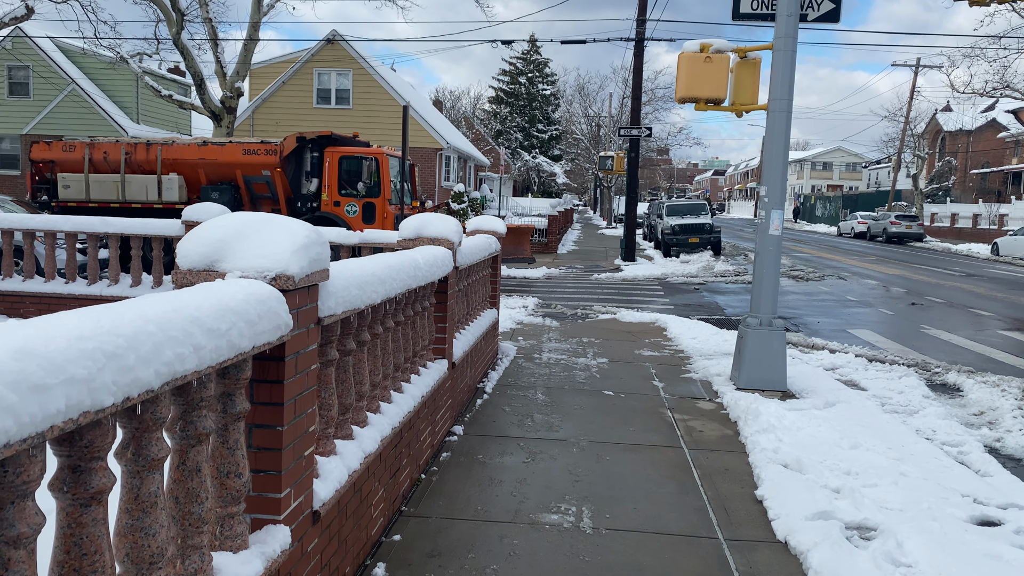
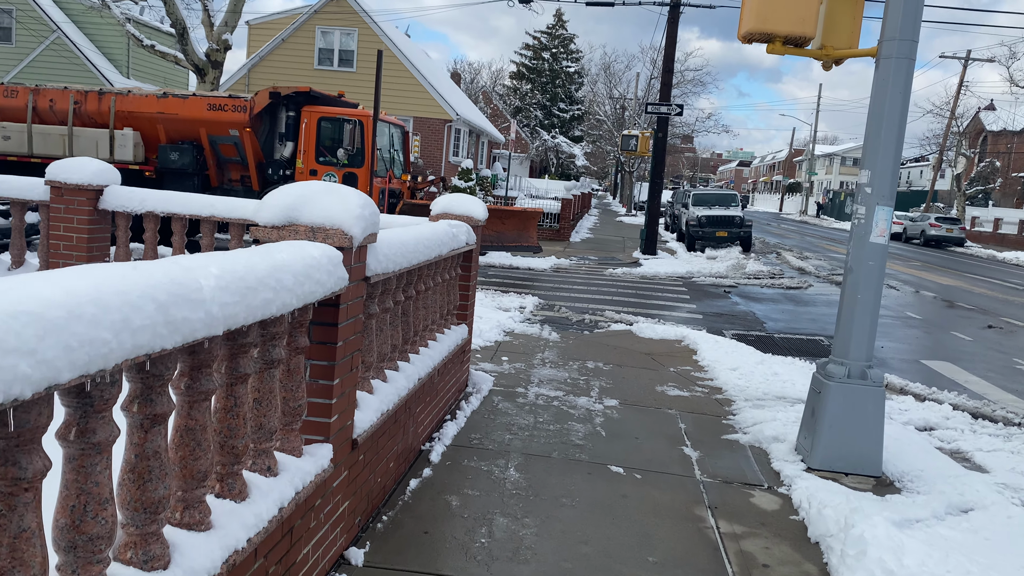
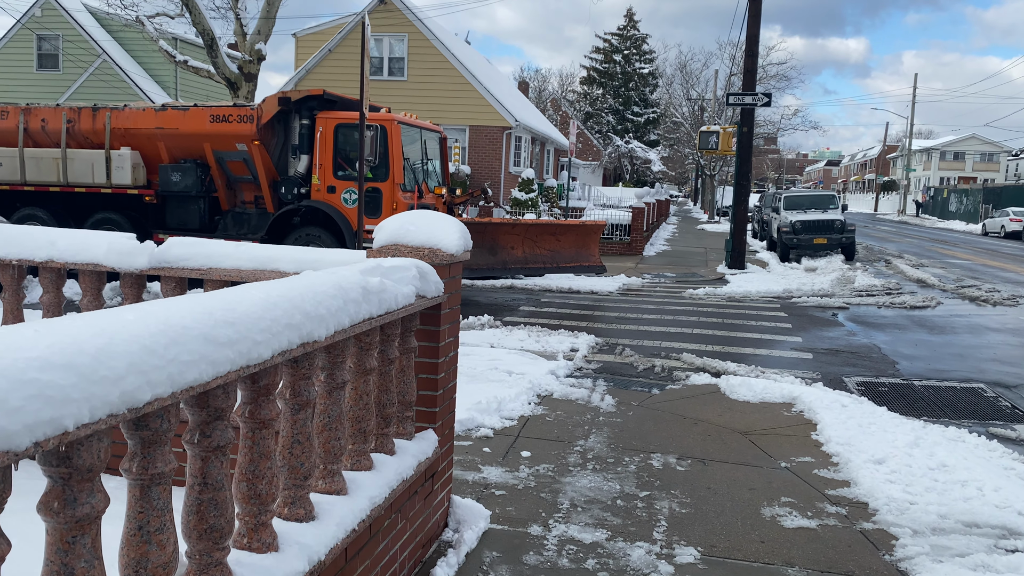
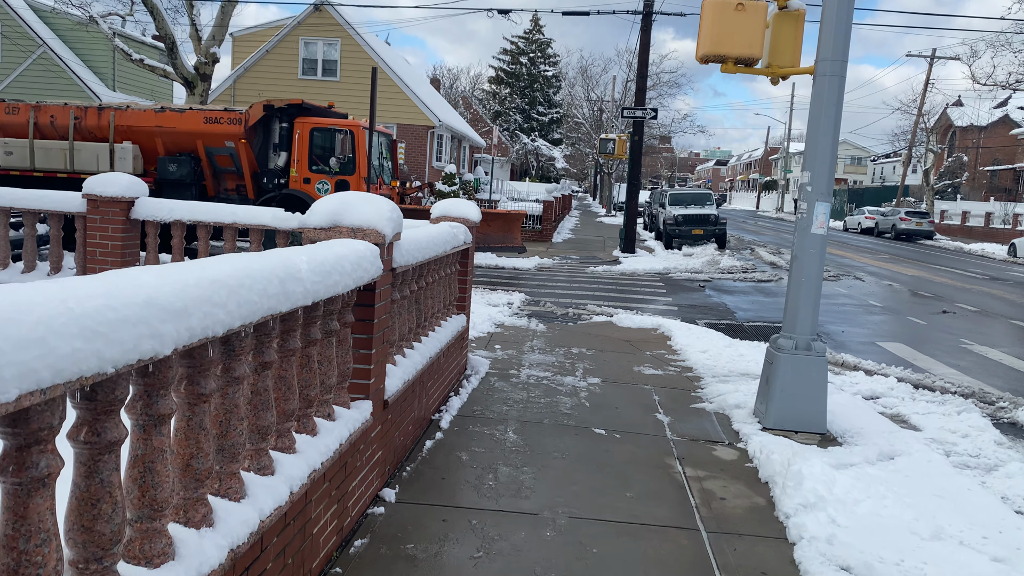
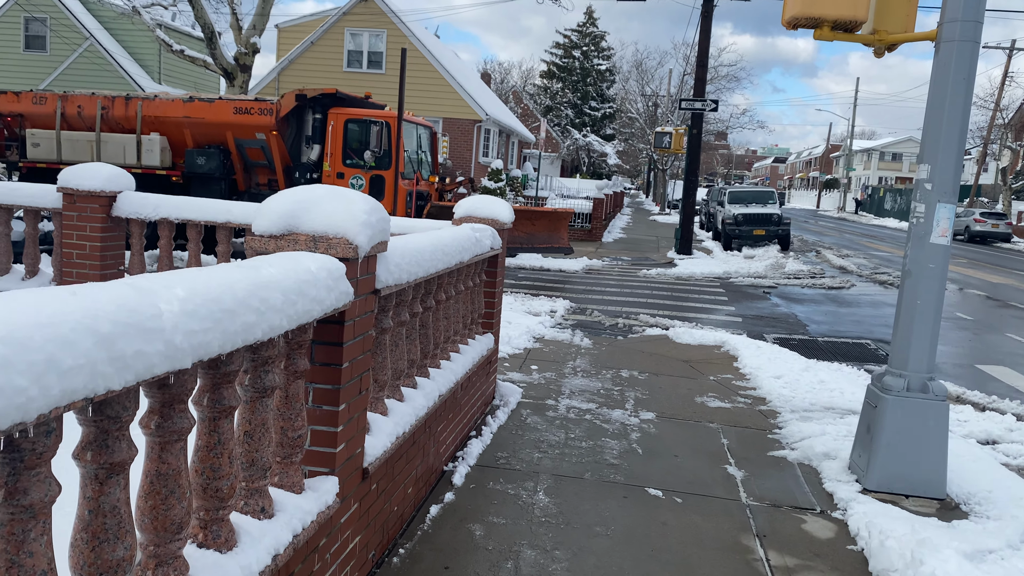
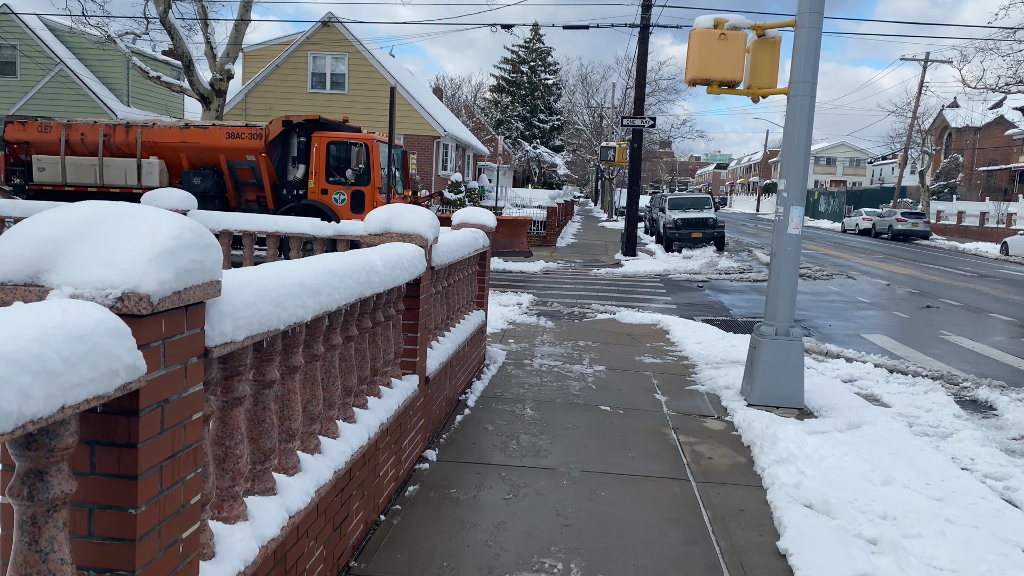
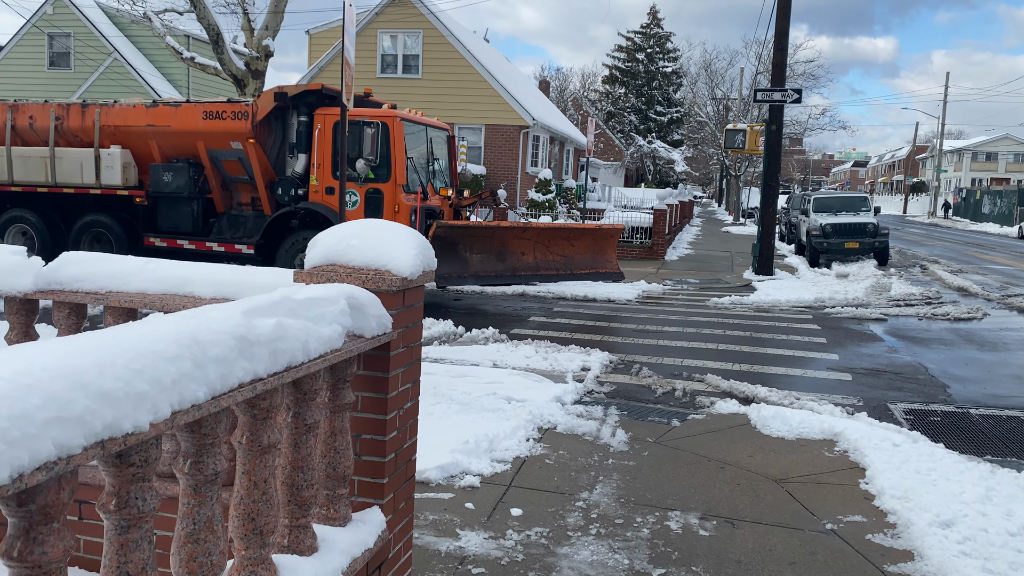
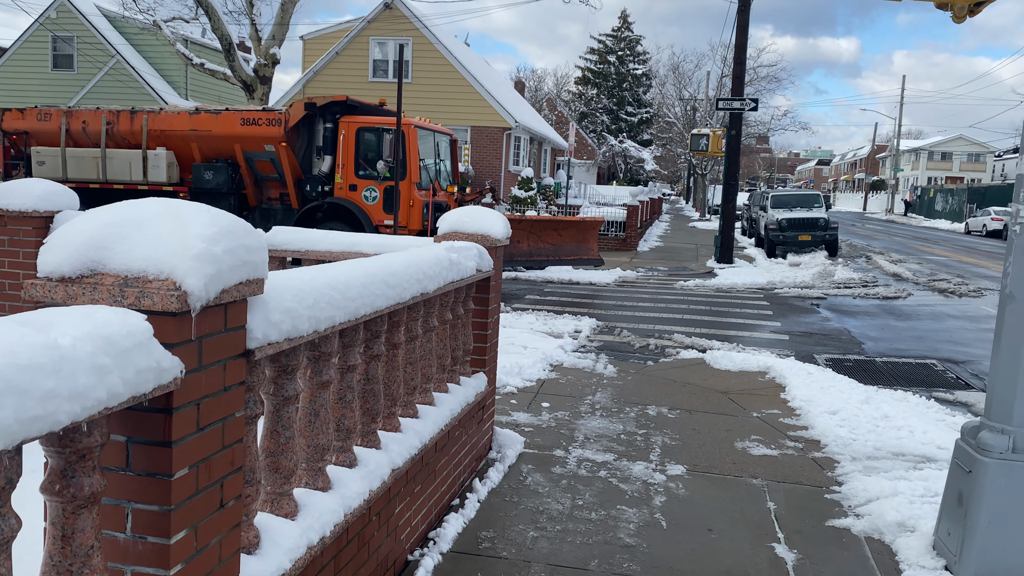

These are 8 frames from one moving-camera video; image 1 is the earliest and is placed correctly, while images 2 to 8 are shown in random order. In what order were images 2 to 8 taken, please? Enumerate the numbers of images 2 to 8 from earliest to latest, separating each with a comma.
6, 4, 2, 5, 8, 3, 7
